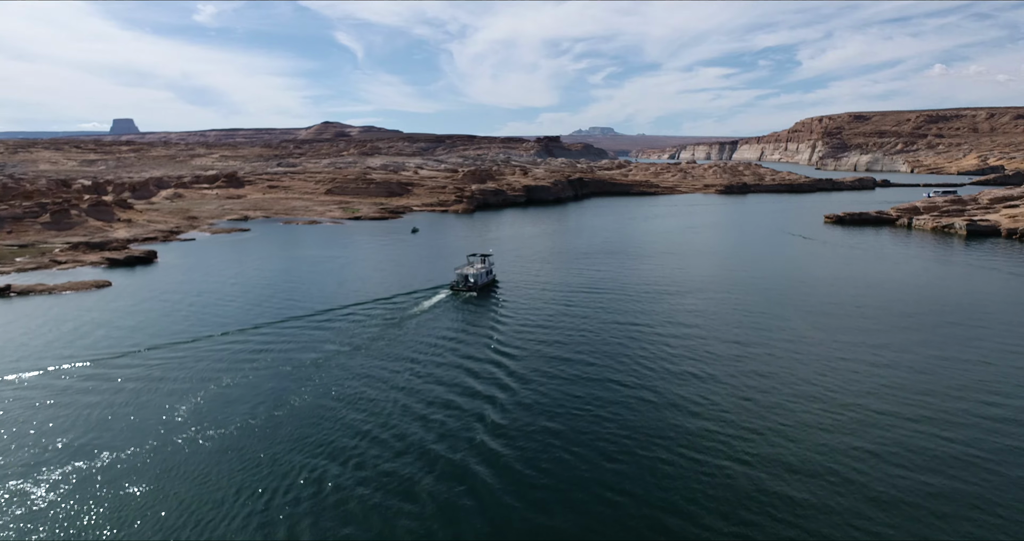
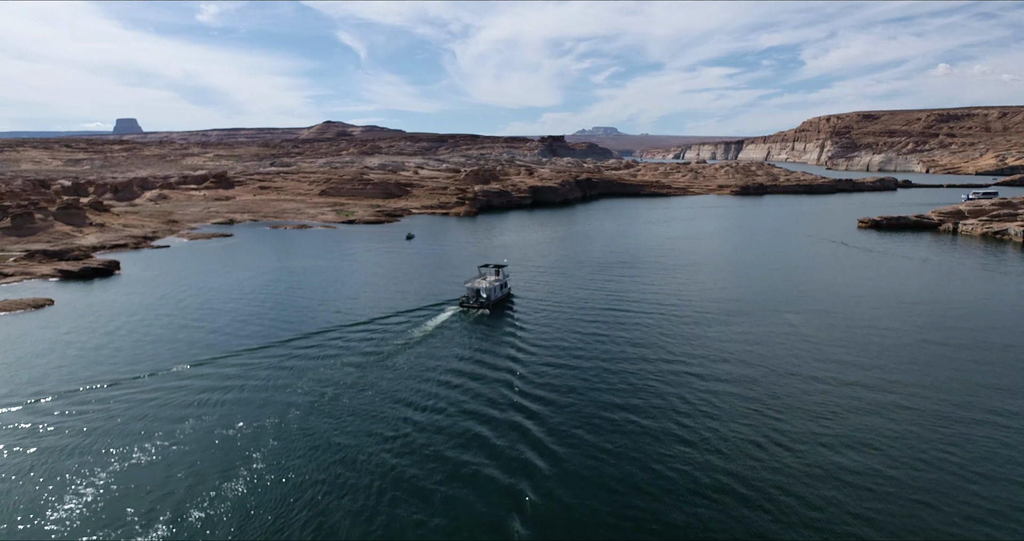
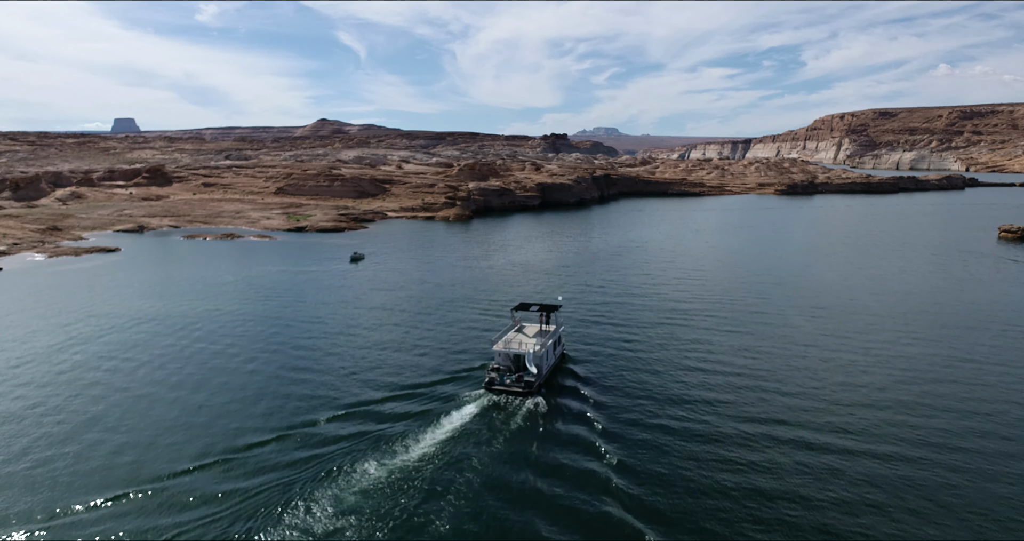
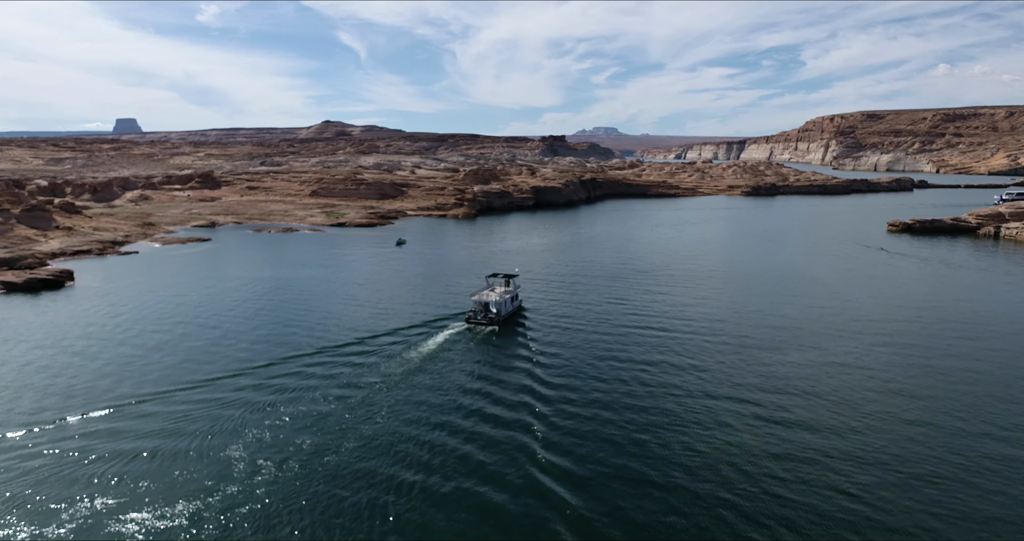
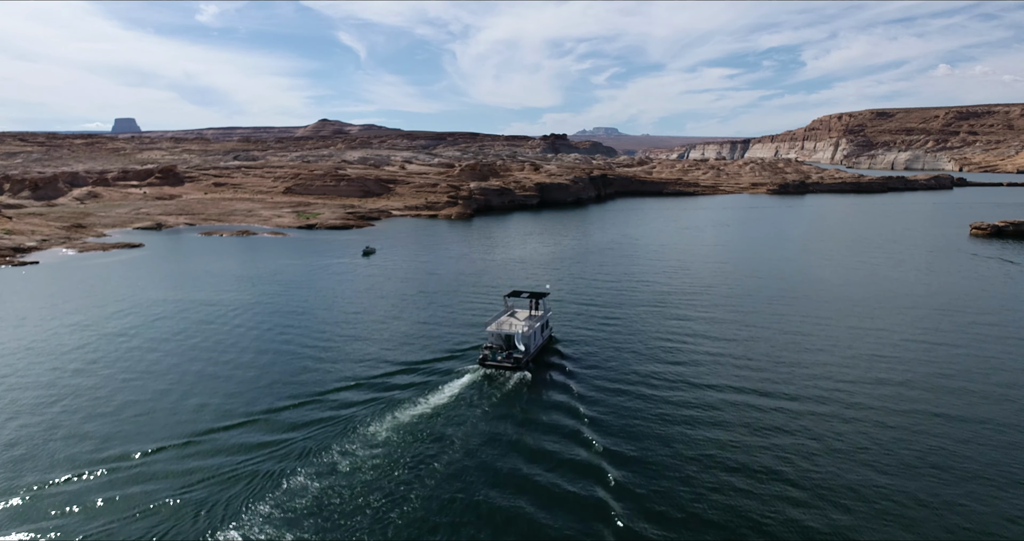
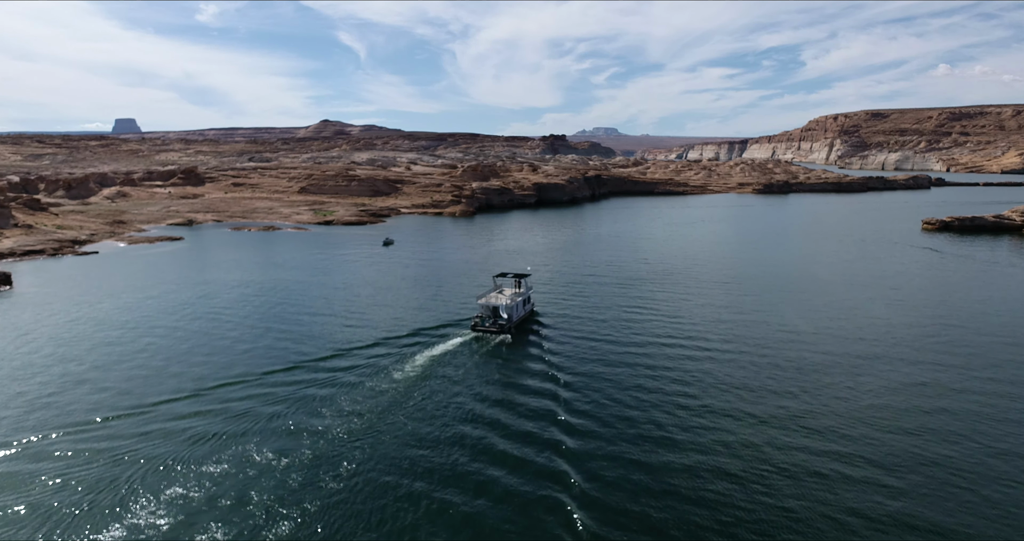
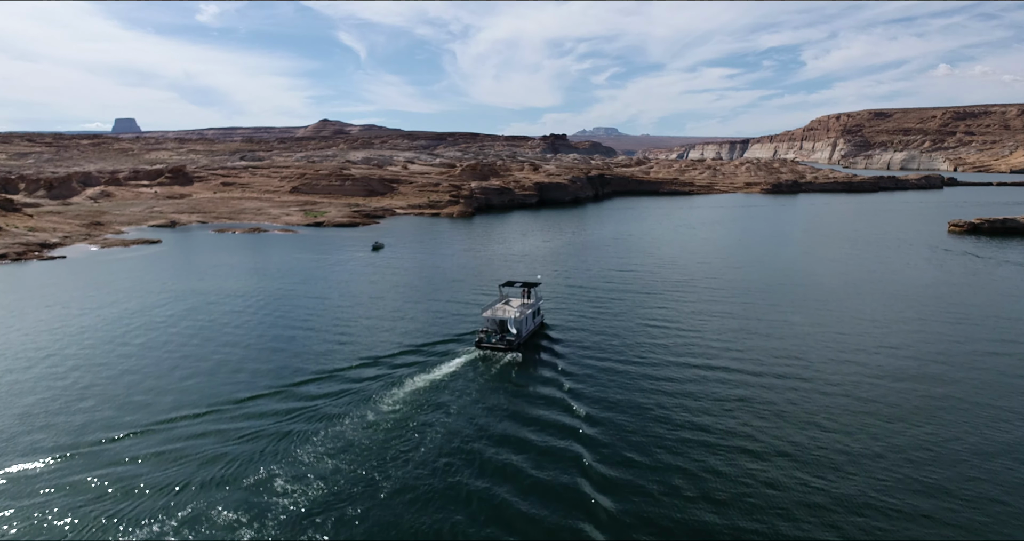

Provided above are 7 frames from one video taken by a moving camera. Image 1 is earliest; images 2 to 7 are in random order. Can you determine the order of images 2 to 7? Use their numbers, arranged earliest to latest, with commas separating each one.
2, 4, 6, 7, 5, 3
